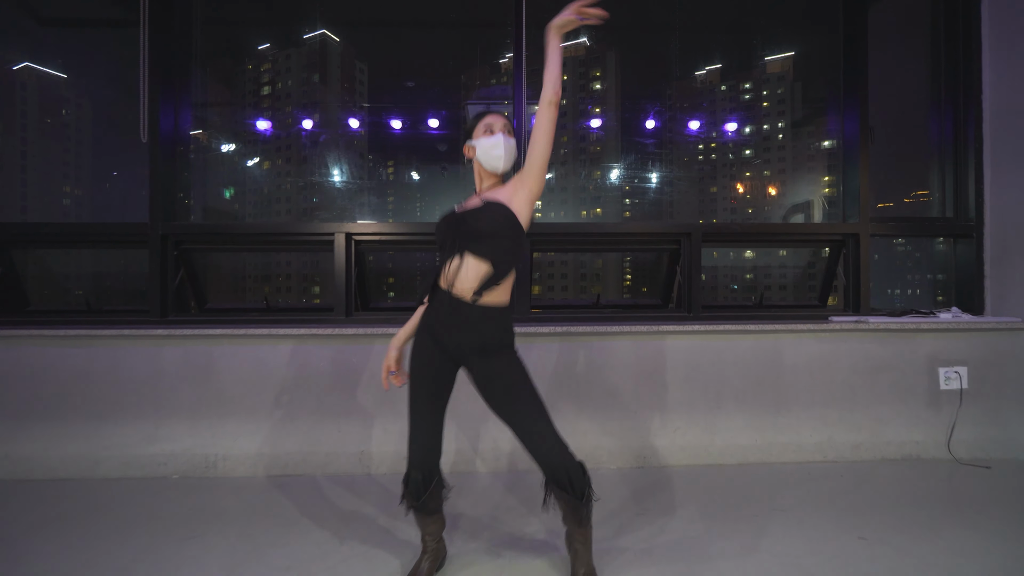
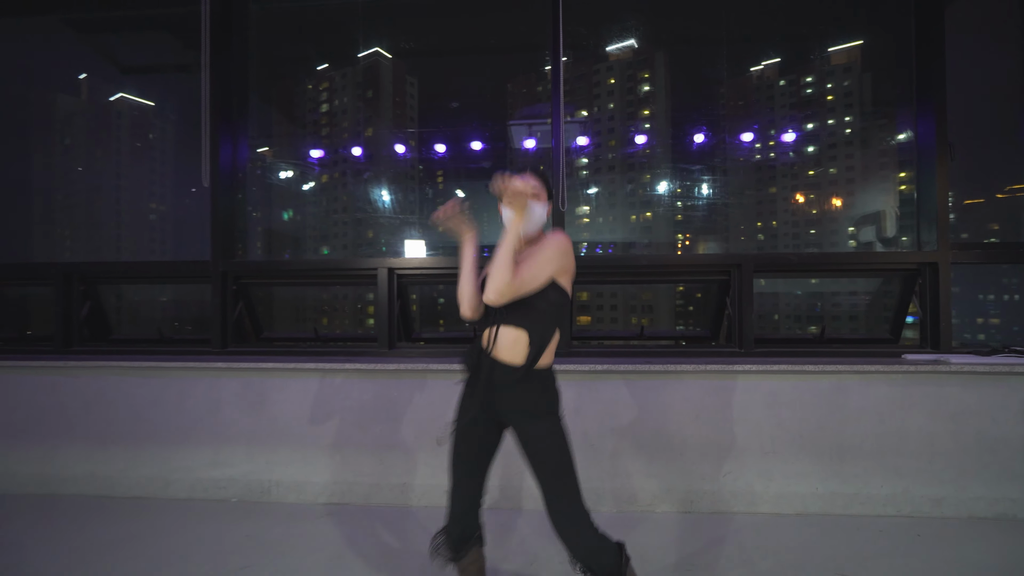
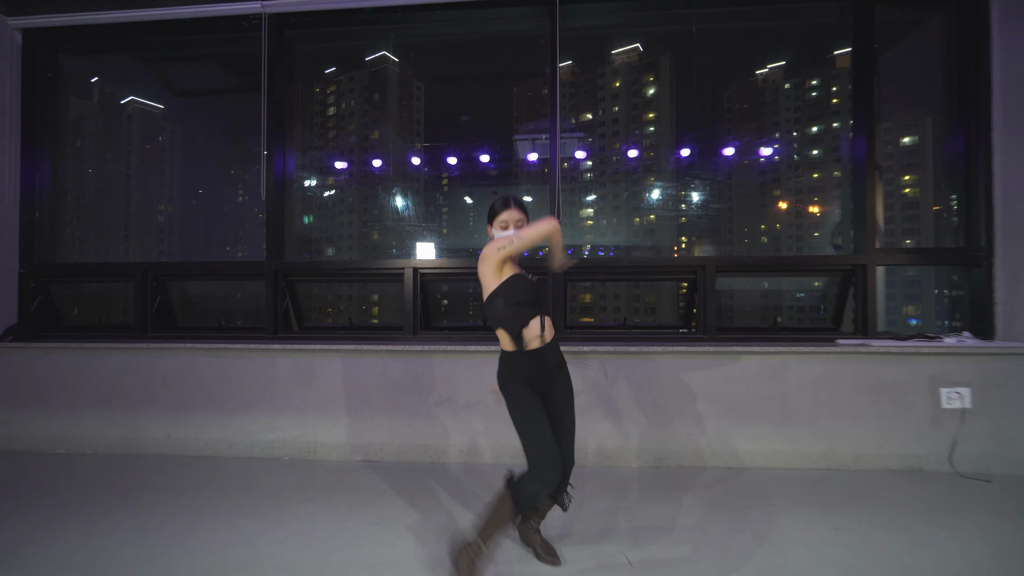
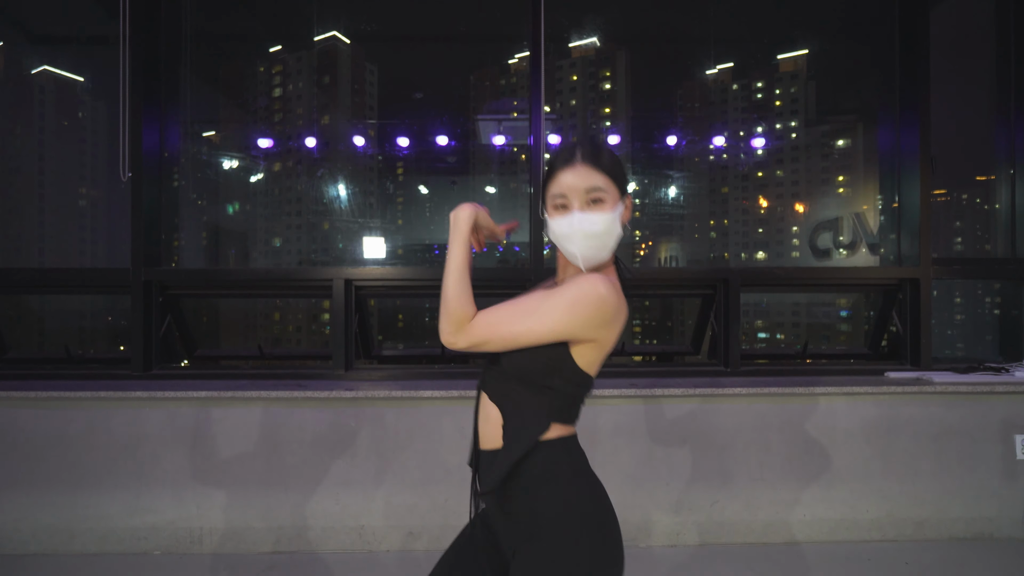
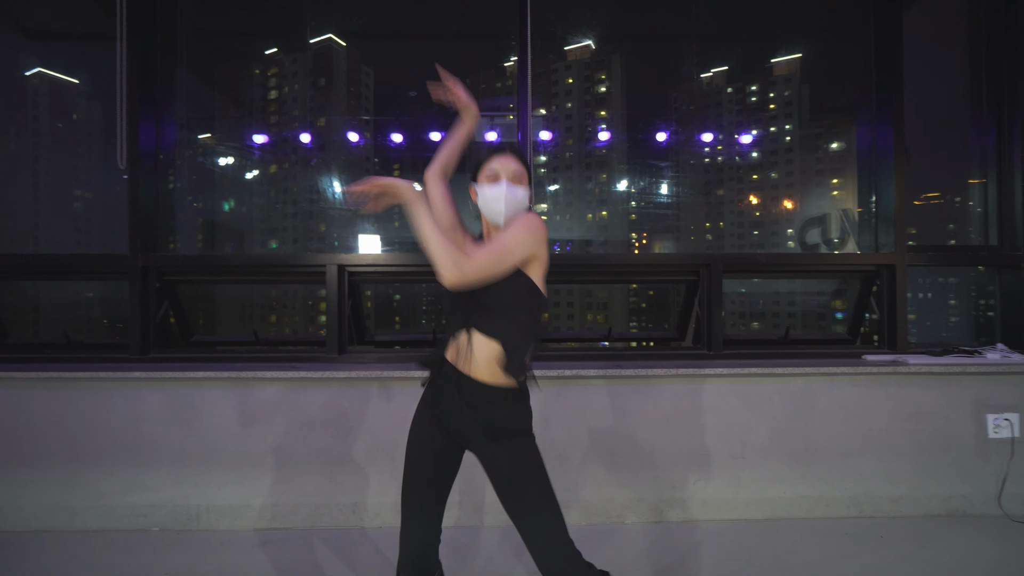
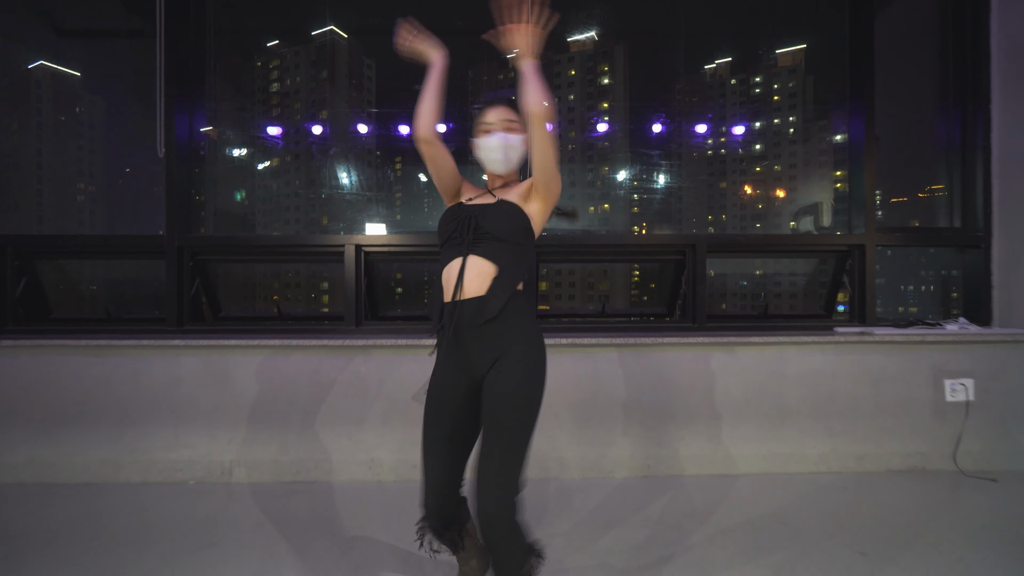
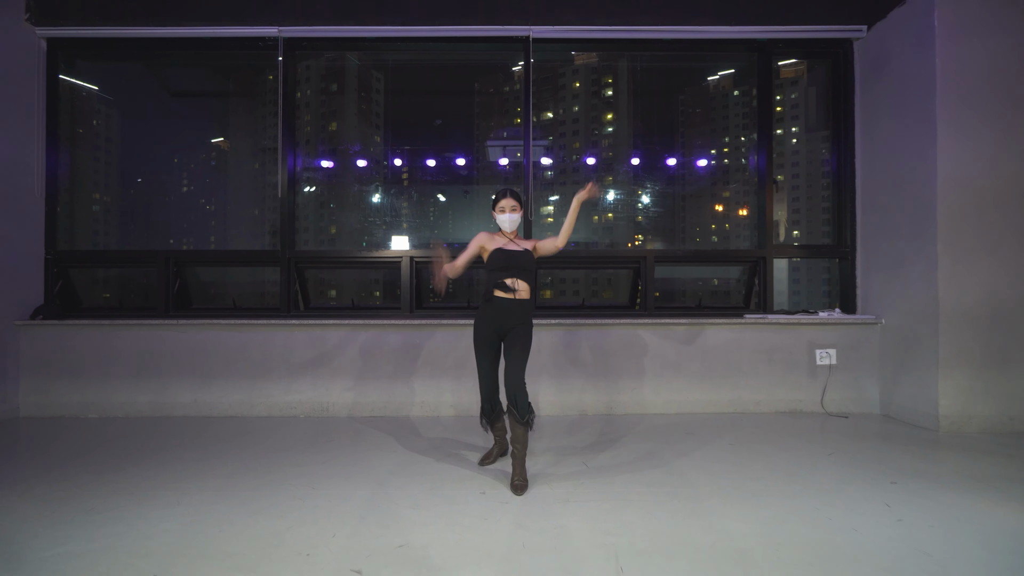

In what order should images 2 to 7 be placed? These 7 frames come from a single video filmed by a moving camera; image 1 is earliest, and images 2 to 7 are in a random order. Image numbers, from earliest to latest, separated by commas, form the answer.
5, 2, 3, 7, 6, 4
